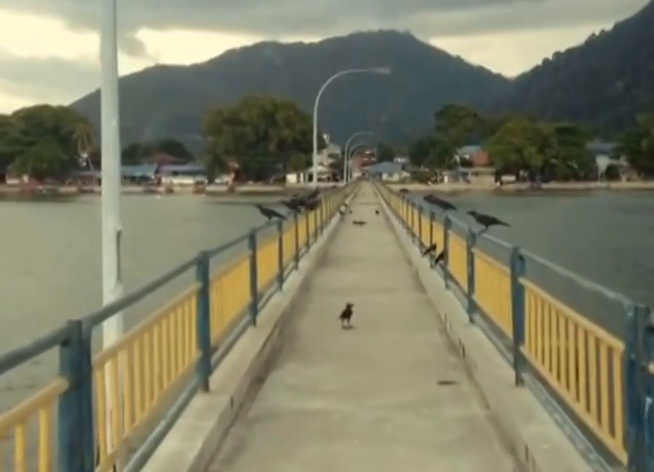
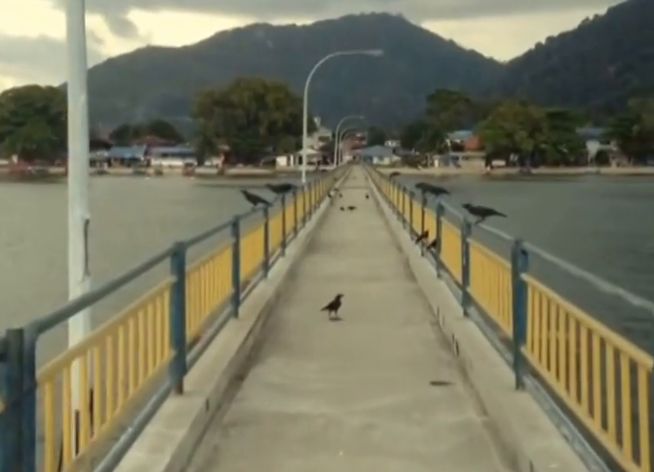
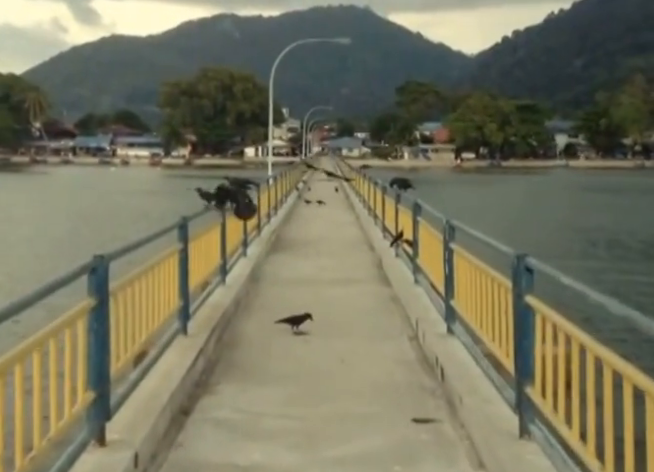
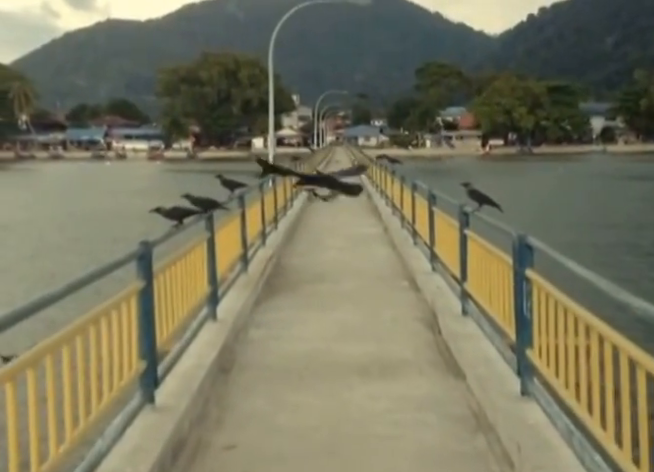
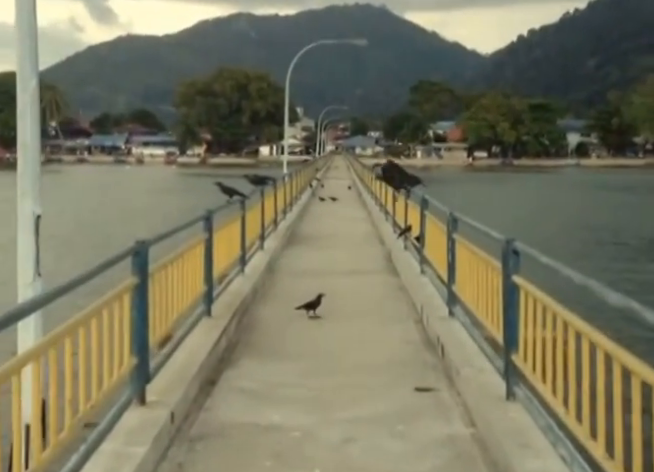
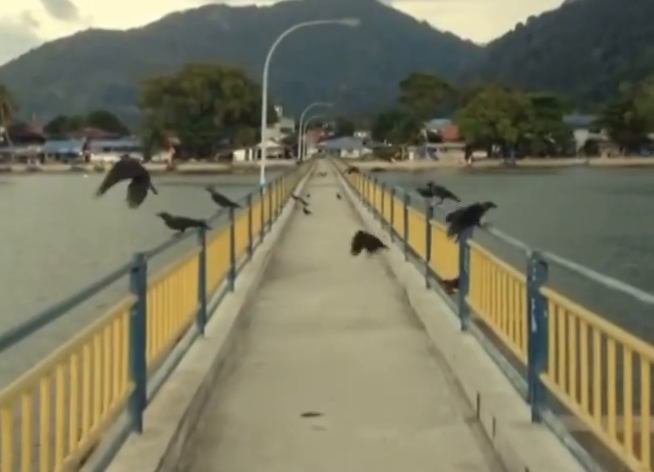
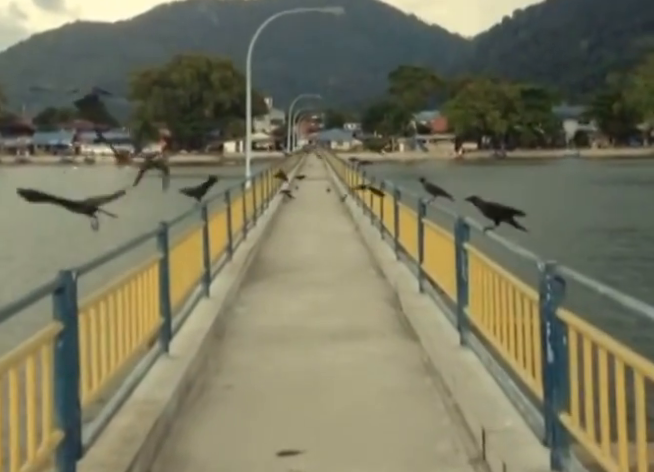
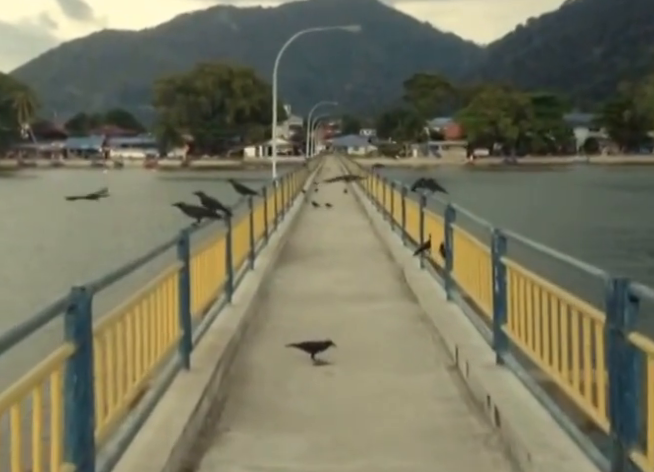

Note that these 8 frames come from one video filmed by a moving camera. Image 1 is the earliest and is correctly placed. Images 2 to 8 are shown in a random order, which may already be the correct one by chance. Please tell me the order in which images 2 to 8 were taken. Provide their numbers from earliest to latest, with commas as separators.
2, 5, 3, 8, 6, 7, 4
